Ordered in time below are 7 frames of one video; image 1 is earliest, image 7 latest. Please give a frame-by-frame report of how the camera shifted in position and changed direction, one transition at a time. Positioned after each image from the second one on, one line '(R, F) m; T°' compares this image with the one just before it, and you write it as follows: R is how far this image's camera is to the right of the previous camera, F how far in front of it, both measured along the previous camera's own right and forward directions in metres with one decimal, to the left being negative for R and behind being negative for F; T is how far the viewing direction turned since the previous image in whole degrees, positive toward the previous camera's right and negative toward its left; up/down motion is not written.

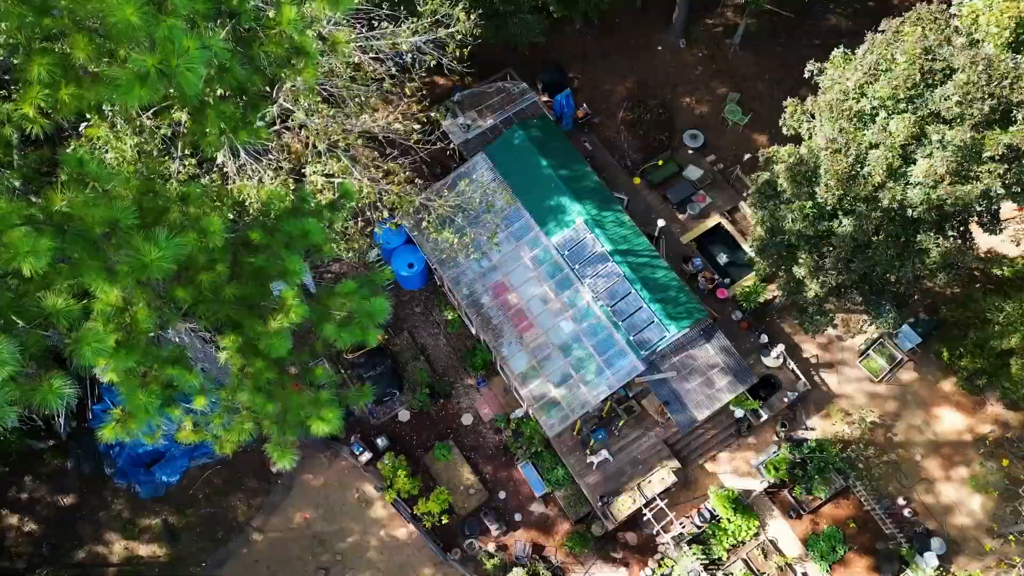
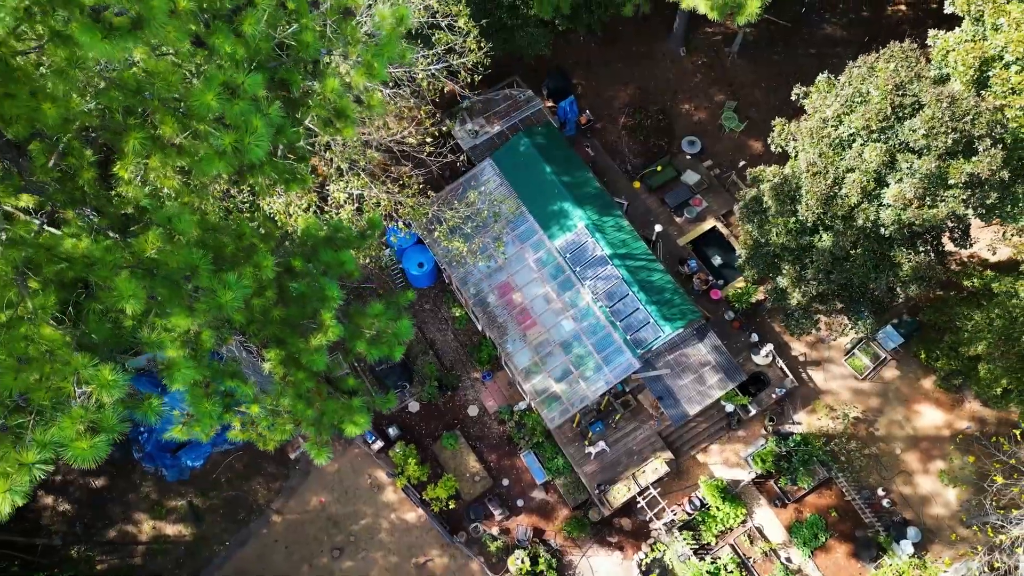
(0.0, -0.9) m; 0°
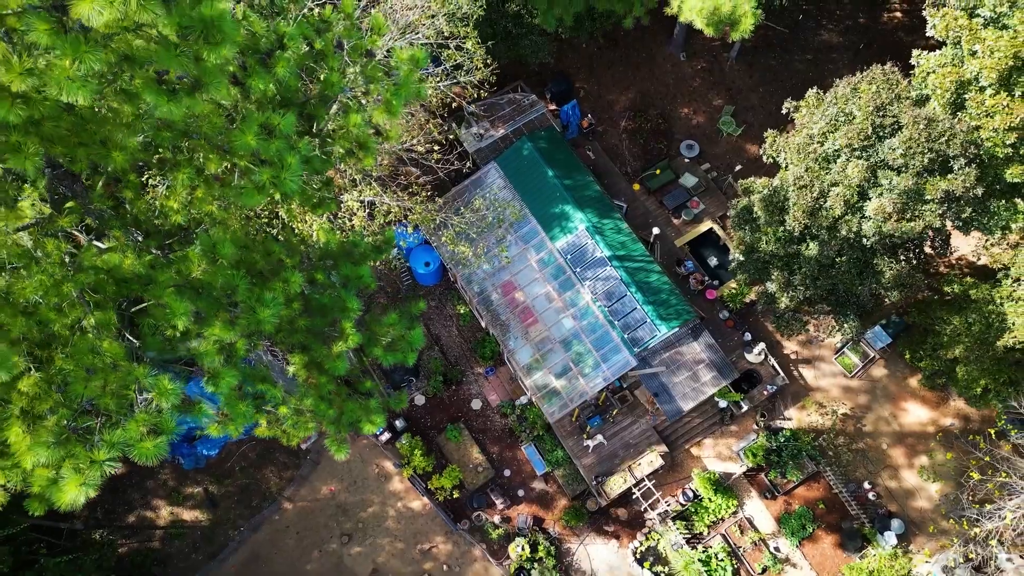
(0.0, -0.7) m; 0°
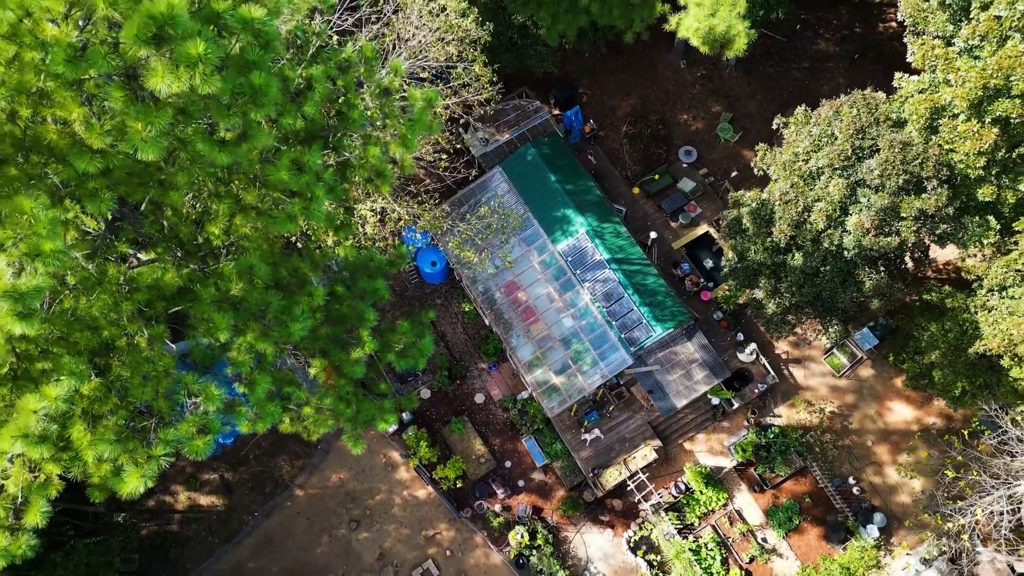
(0.0, -0.8) m; 0°
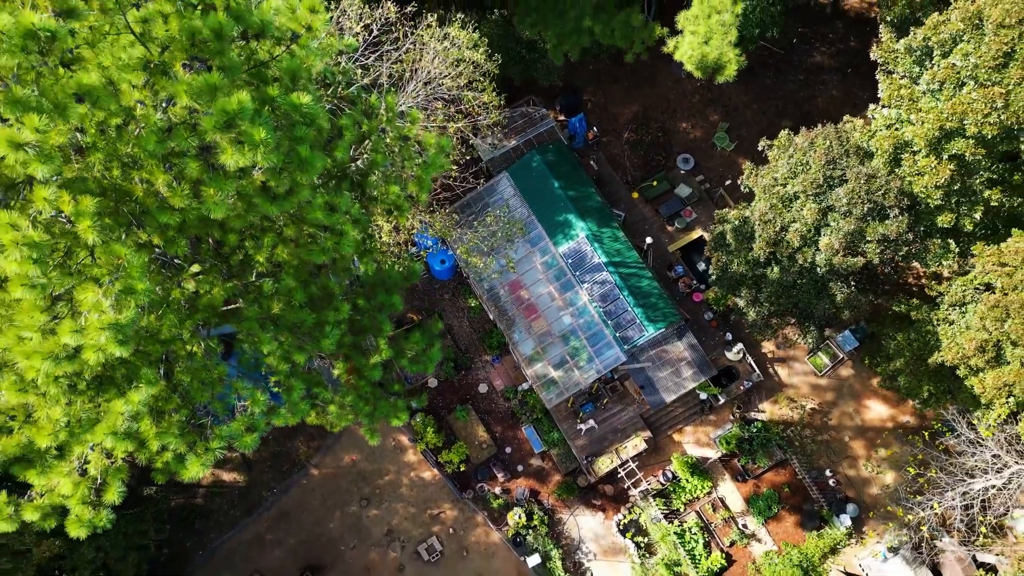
(+0.1, -1.2) m; -1°
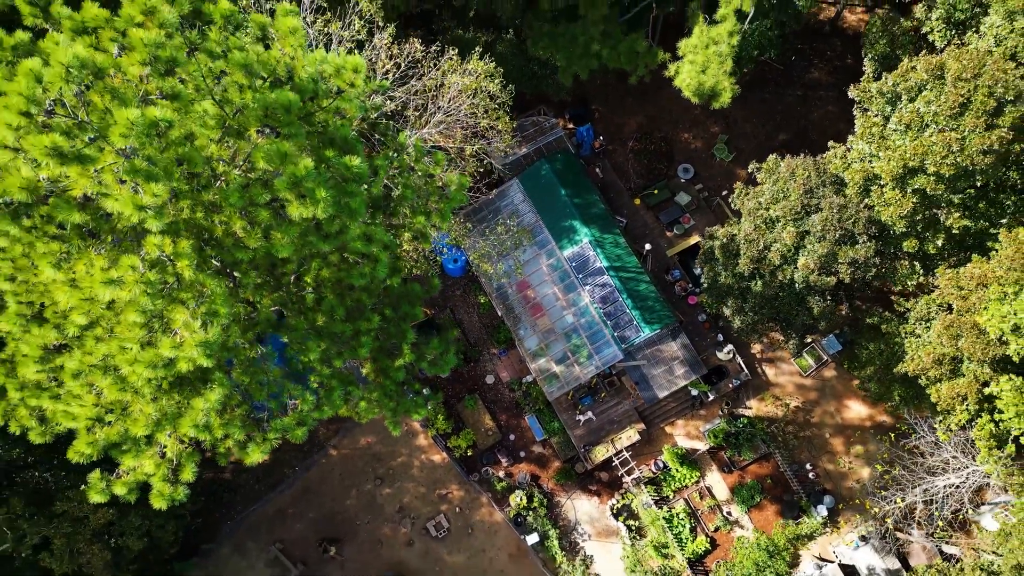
(0.0, -1.4) m; -1°
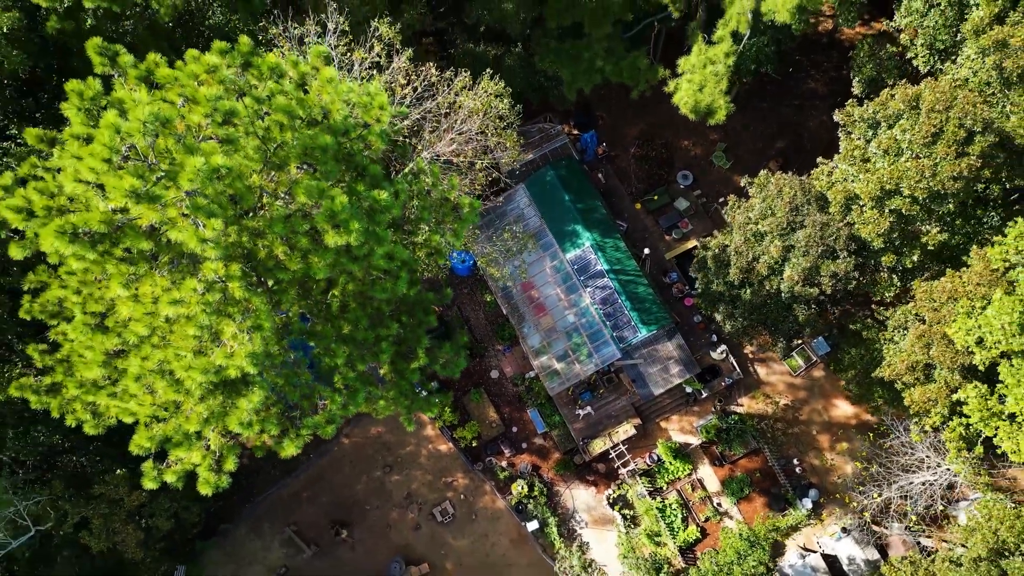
(0.0, -1.1) m; 0°
